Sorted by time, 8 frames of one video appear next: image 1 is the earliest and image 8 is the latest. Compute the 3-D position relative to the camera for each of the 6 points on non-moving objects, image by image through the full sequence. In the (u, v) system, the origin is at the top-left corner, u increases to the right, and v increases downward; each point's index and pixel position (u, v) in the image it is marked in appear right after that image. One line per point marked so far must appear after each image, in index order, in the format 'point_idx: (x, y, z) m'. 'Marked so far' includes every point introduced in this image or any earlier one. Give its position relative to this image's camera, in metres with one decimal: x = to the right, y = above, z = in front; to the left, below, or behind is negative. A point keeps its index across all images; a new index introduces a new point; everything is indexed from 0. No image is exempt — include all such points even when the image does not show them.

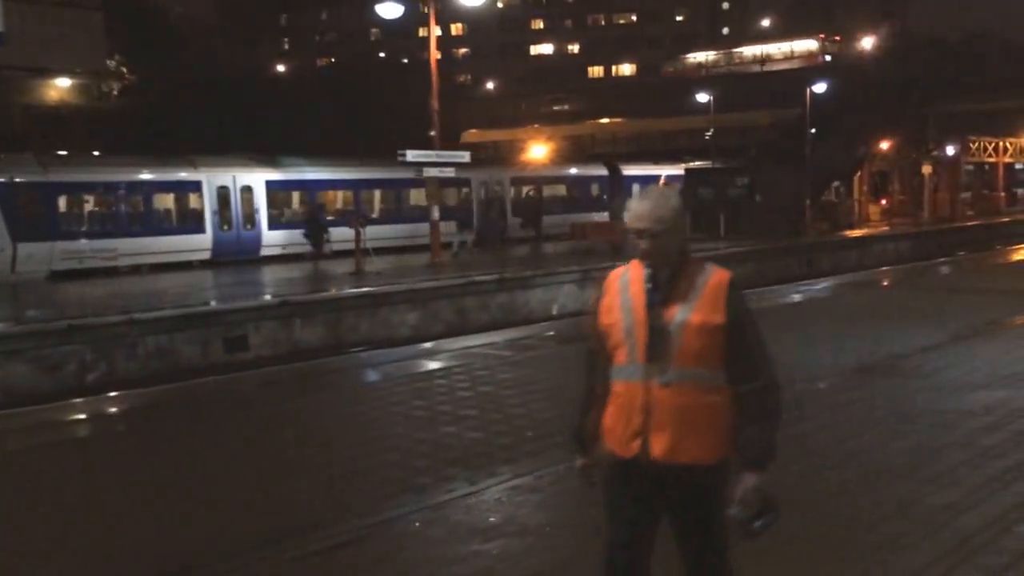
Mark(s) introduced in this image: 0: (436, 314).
0: (-1.4, -0.5, +19.8) m
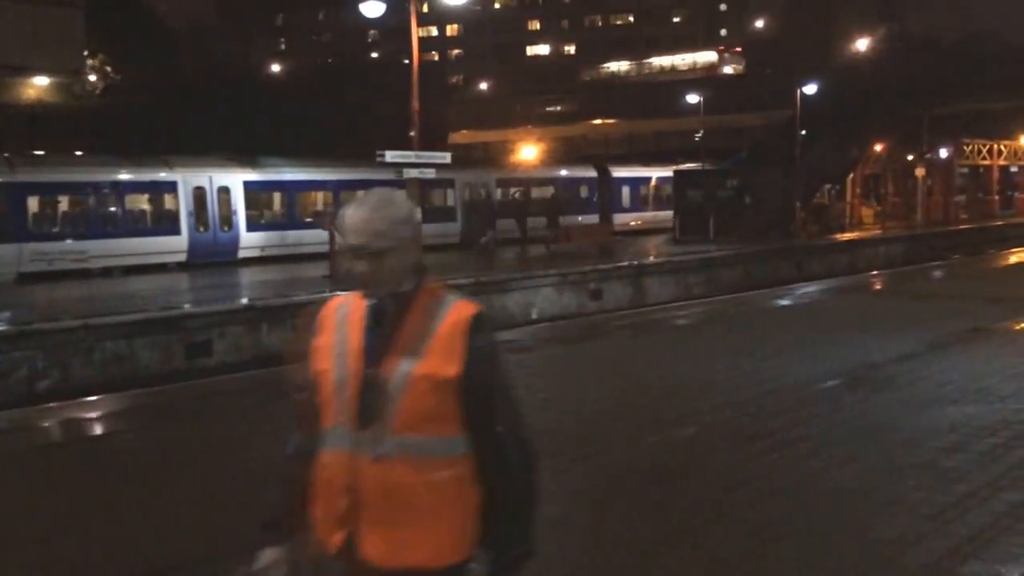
0: (-1.8, -0.5, +19.3) m
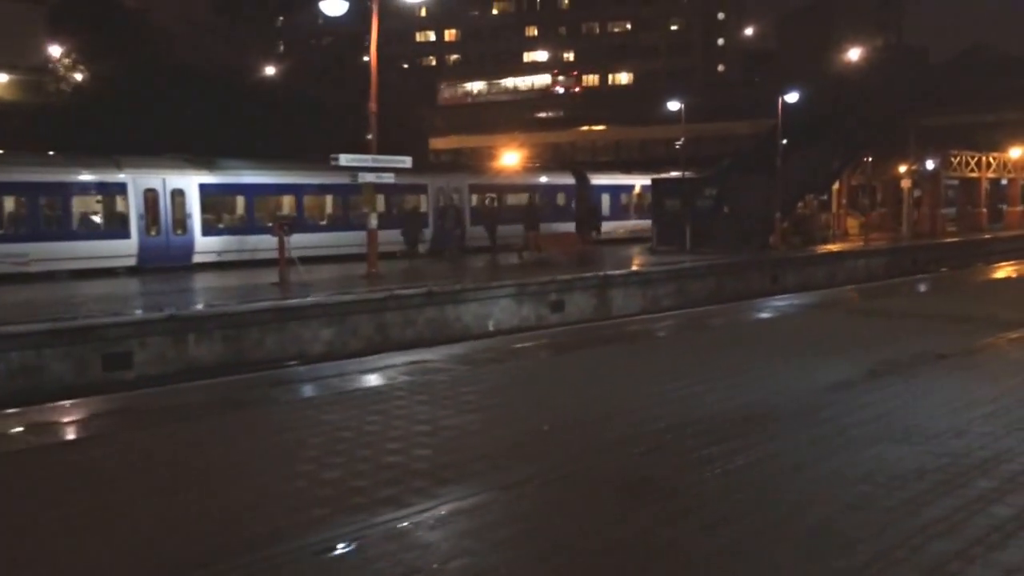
0: (-2.7, -0.7, +18.5) m
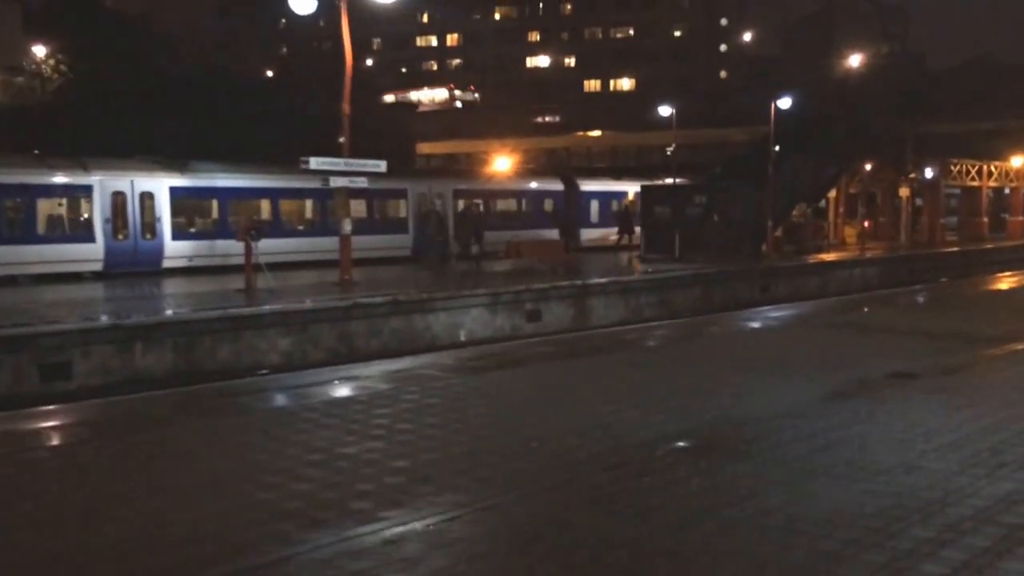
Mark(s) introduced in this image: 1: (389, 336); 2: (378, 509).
0: (-3.2, -0.8, +17.8) m
1: (-2.1, -0.8, +19.0) m
2: (-0.9, -1.5, +7.4) m
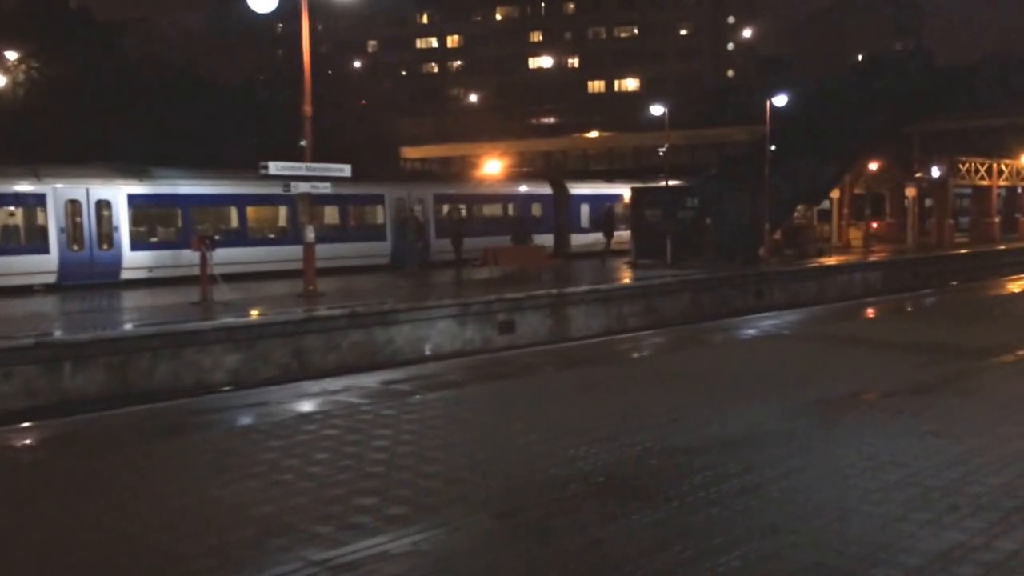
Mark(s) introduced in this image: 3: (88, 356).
0: (-3.8, -1.0, +16.7) m
1: (-2.7, -1.0, +17.8) m
2: (-1.6, -1.6, +6.2) m
3: (-5.7, -0.9, +14.6) m
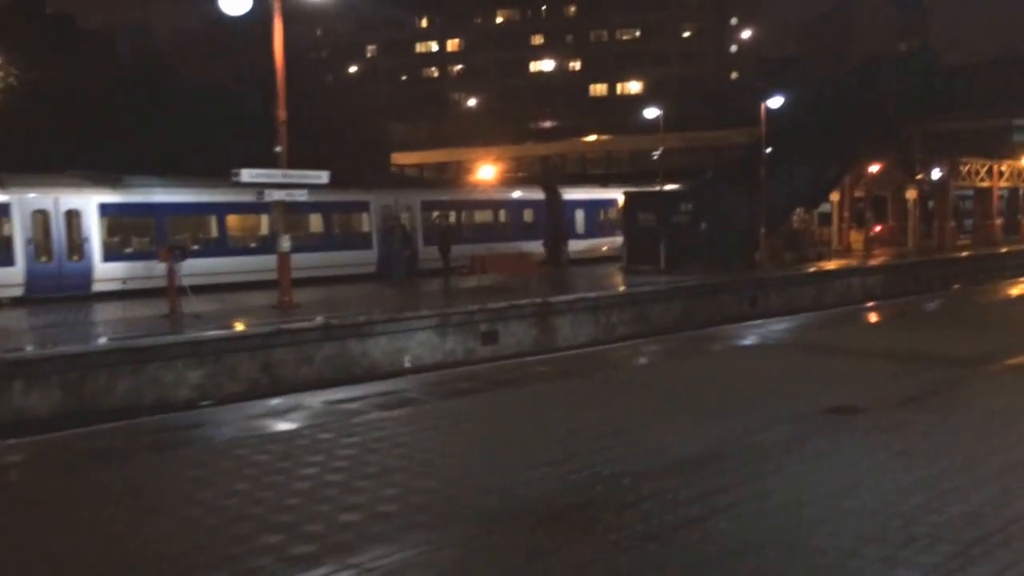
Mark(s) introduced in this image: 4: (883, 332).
0: (-4.1, -1.2, +16.0) m
1: (-3.0, -1.2, +17.1) m
2: (-2.1, -1.8, +5.5) m
3: (-6.0, -1.1, +13.9) m
4: (+6.6, -0.8, +19.8) m
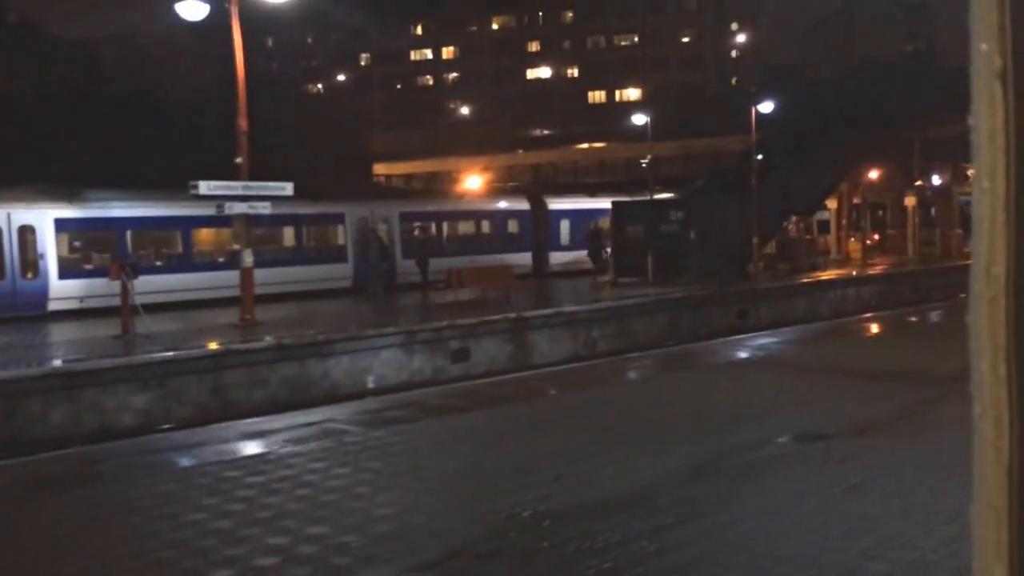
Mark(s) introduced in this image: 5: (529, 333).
0: (-4.6, -1.5, +15.1) m
1: (-3.5, -1.5, +16.2) m
2: (-2.6, -1.9, +4.6) m
3: (-6.5, -1.4, +13.0) m
4: (+6.2, -1.0, +18.8) m
5: (+0.3, -0.8, +19.7) m
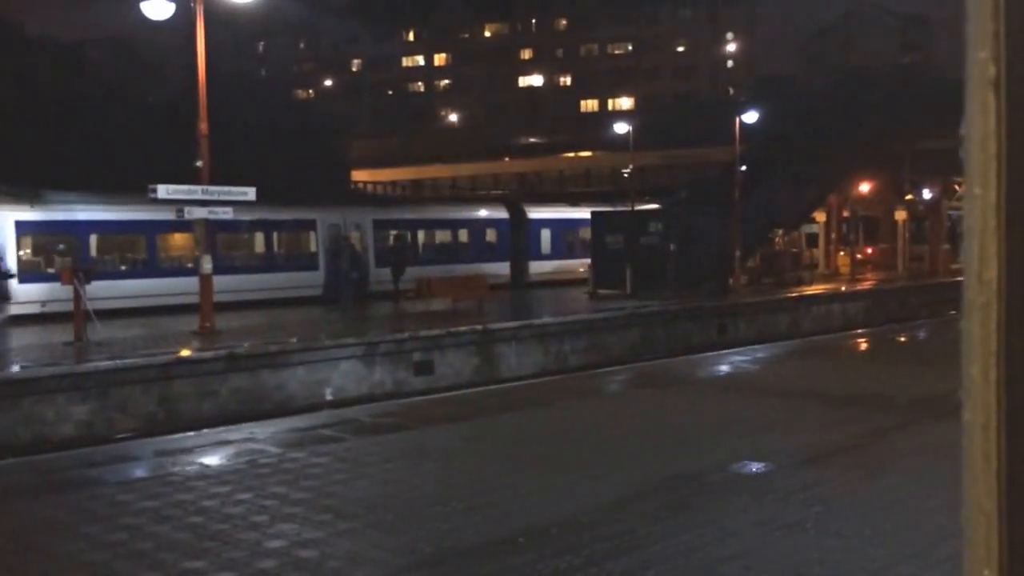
0: (-5.2, -1.6, +14.5) m
1: (-4.1, -1.6, +15.6) m
2: (-3.2, -2.0, +4.0) m
3: (-7.1, -1.4, +12.5) m
4: (+5.6, -1.3, +18.3) m
5: (-0.2, -1.0, +19.1) m
